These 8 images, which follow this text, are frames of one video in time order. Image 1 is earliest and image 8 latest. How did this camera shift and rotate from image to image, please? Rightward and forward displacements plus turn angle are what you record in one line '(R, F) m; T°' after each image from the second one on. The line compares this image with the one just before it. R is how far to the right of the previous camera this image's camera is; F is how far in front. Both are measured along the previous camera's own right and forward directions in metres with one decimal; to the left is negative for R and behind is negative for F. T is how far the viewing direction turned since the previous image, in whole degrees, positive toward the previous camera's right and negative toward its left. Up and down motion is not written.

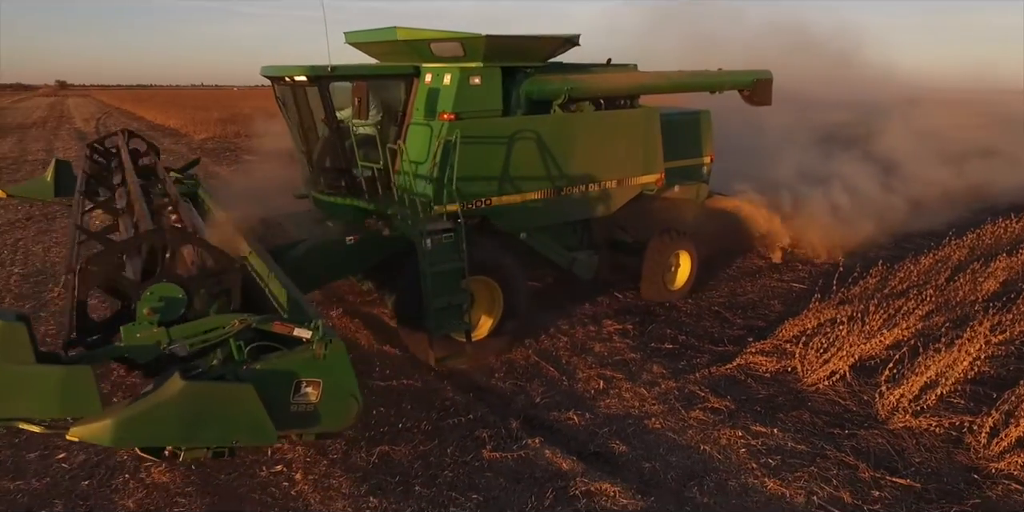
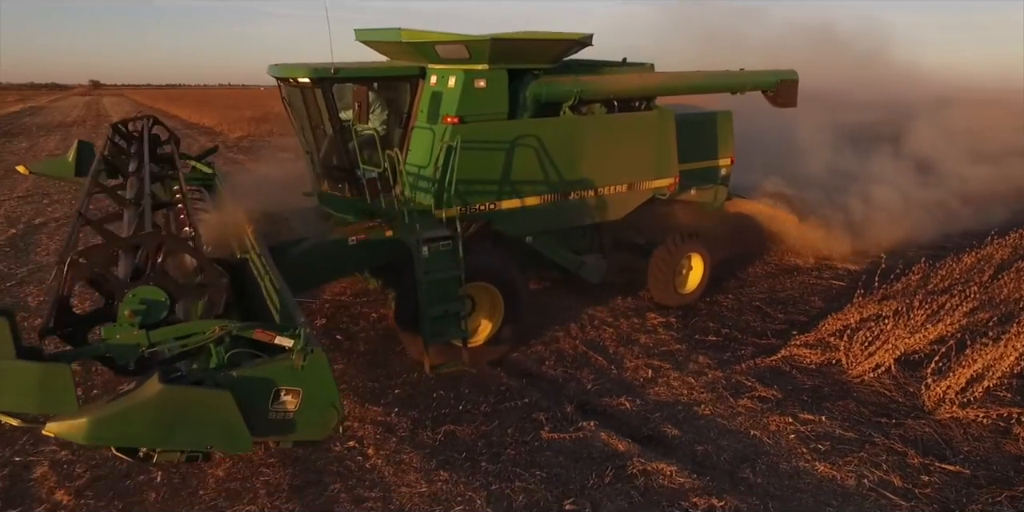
(-0.3, -0.2) m; -2°
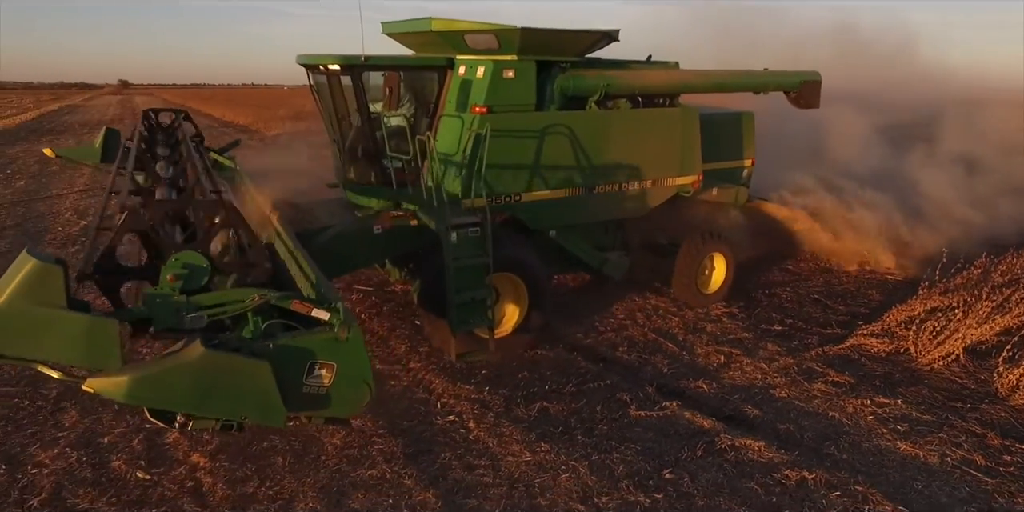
(-0.5, -0.3) m; -2°
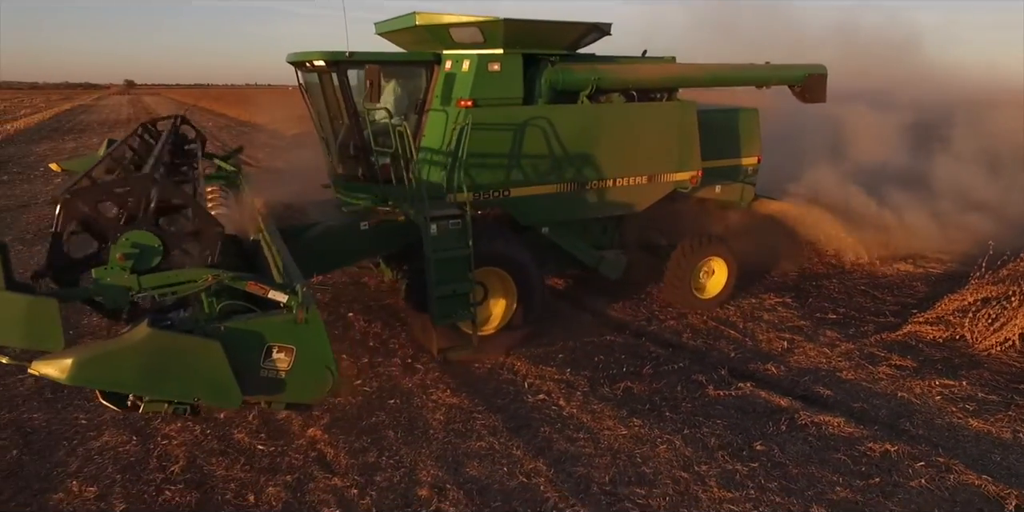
(-0.6, -0.2) m; 0°
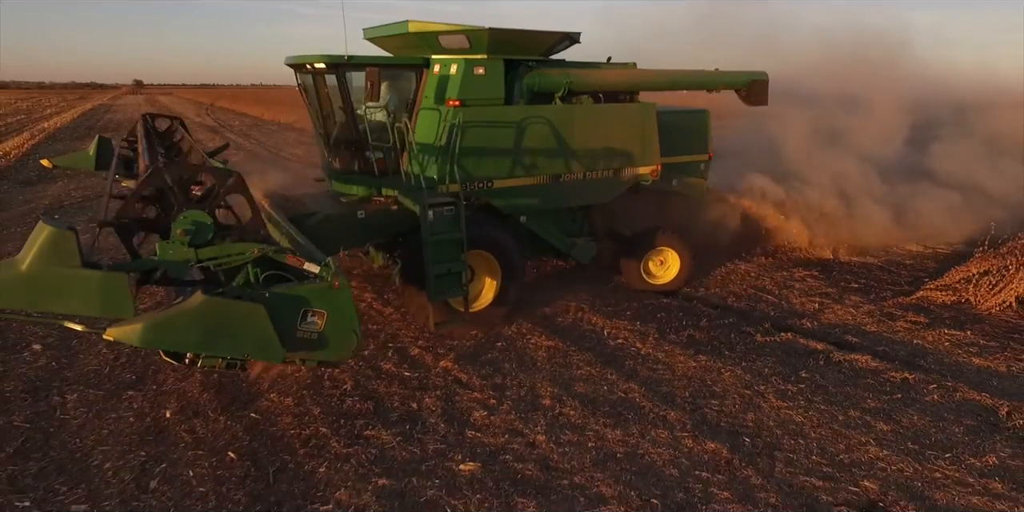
(-0.7, -1.0) m; 0°
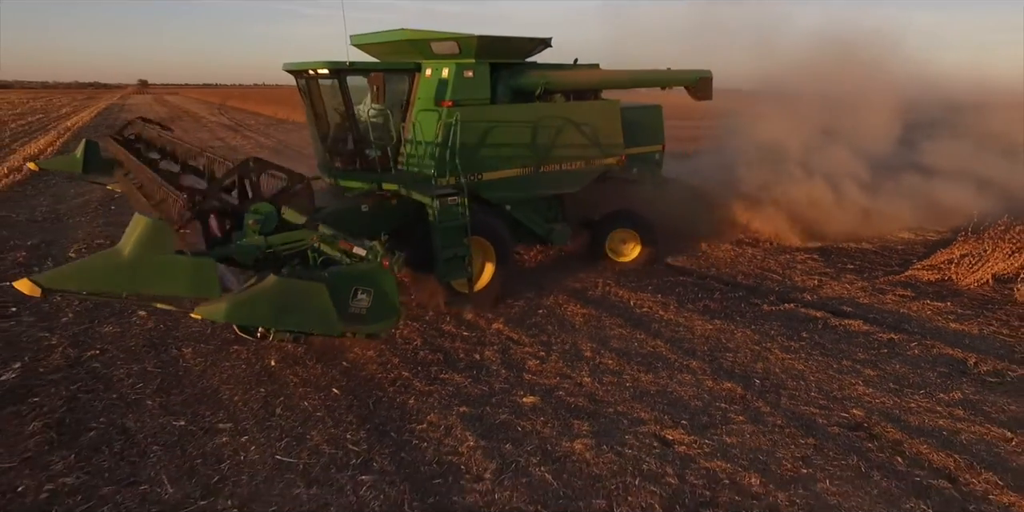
(-0.4, -0.8) m; 0°
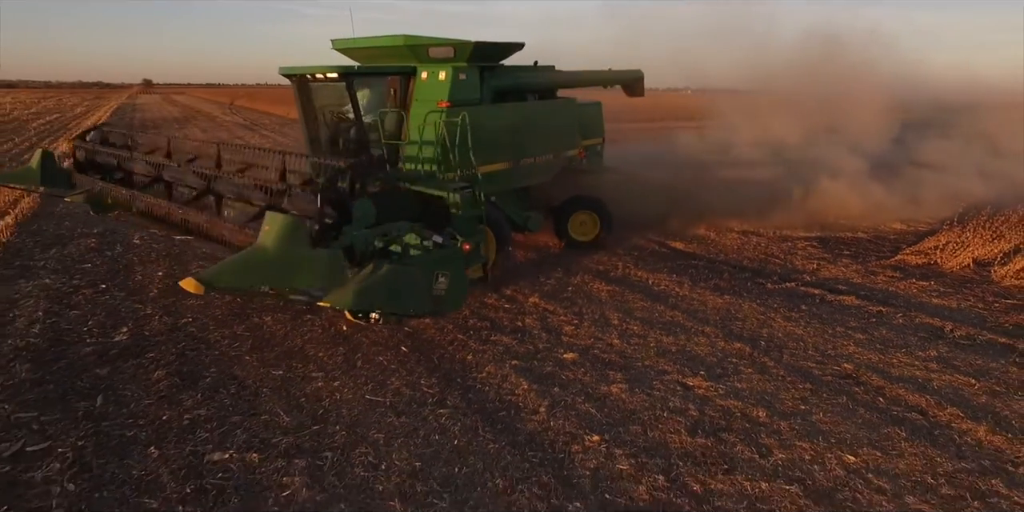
(-0.4, -0.8) m; 0°
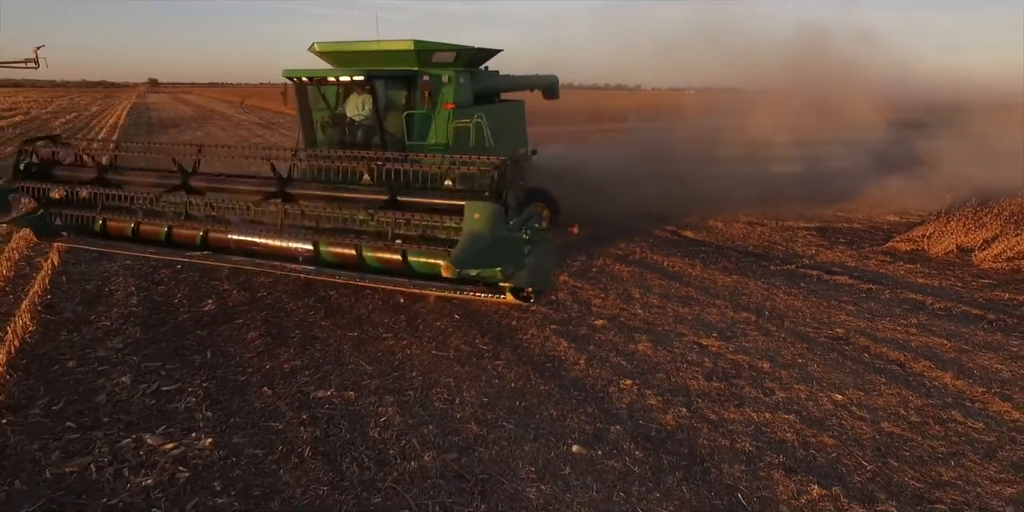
(-0.4, -0.9) m; 0°
